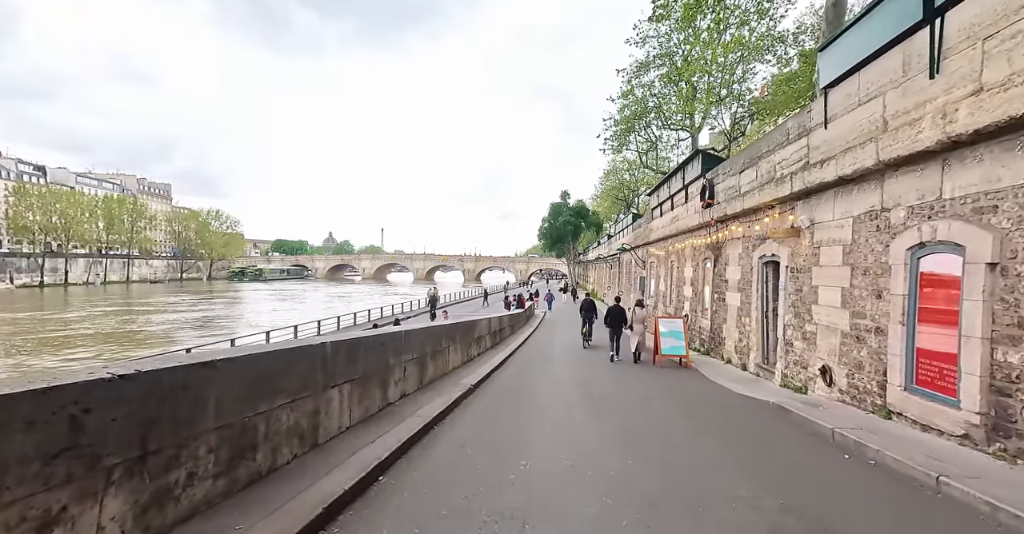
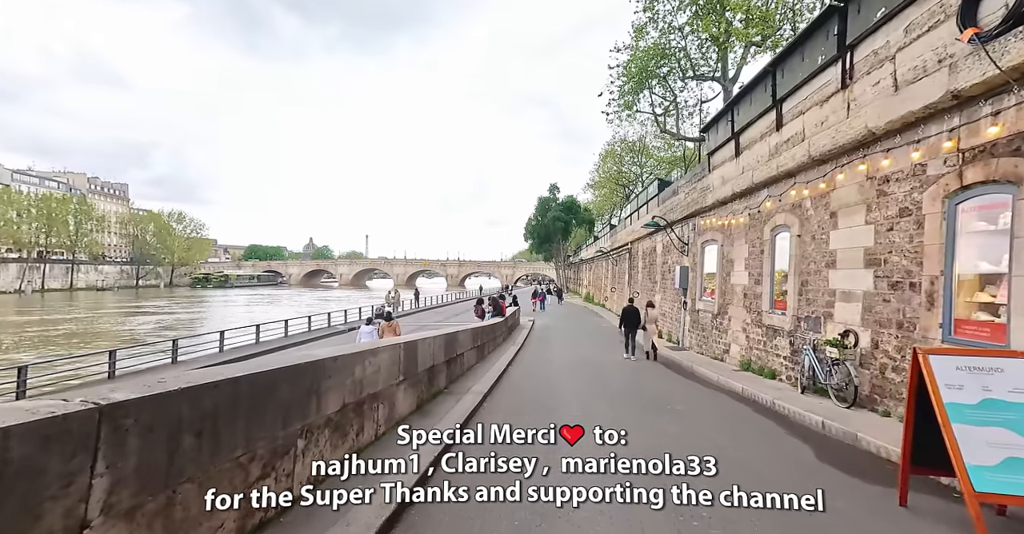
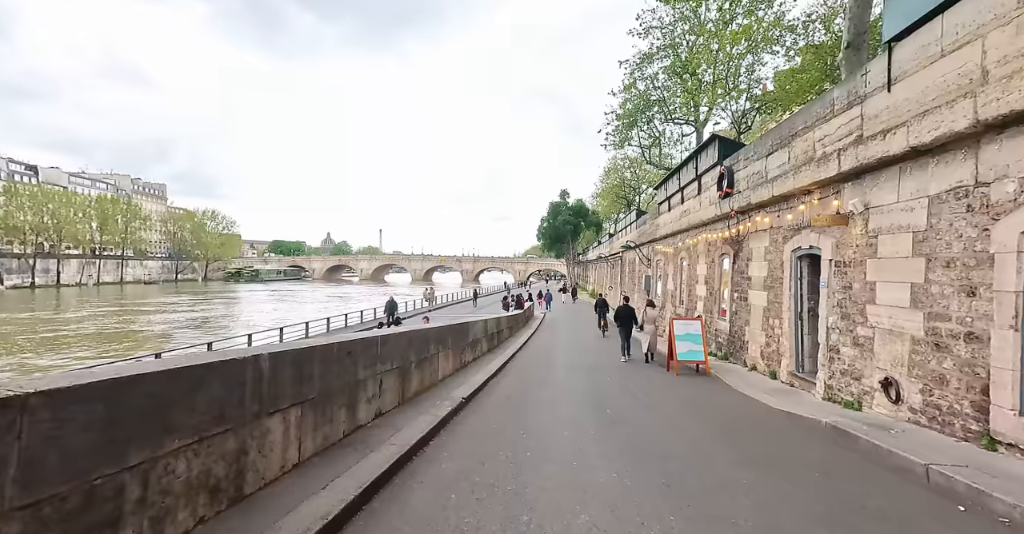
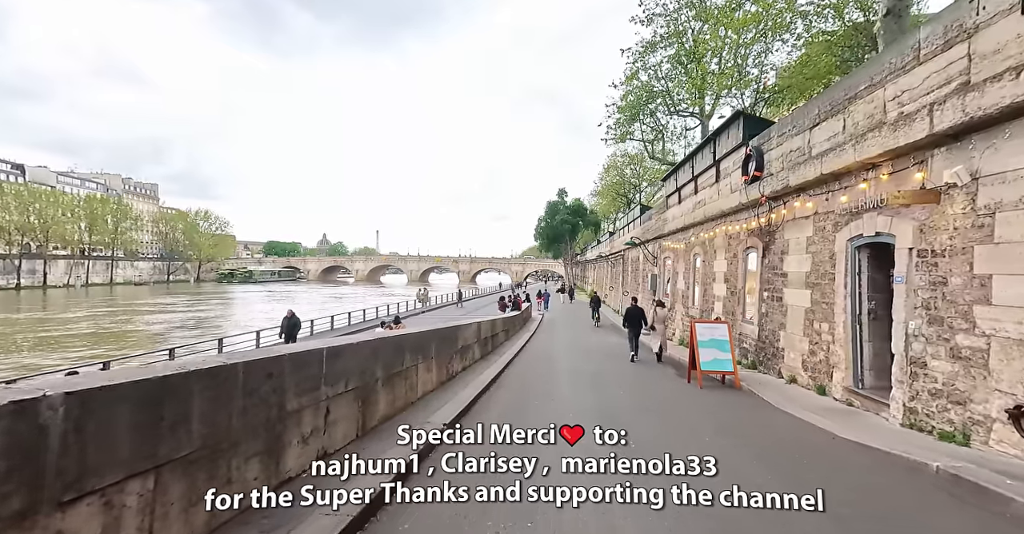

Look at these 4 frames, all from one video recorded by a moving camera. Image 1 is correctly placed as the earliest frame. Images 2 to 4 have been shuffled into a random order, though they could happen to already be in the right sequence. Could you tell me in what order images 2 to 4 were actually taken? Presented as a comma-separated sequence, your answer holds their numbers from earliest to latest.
3, 4, 2
